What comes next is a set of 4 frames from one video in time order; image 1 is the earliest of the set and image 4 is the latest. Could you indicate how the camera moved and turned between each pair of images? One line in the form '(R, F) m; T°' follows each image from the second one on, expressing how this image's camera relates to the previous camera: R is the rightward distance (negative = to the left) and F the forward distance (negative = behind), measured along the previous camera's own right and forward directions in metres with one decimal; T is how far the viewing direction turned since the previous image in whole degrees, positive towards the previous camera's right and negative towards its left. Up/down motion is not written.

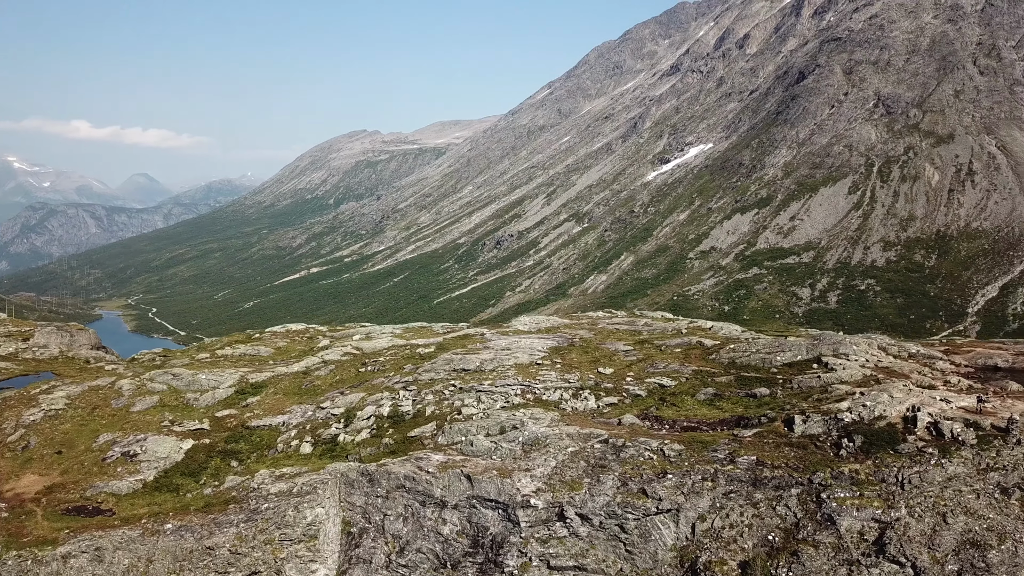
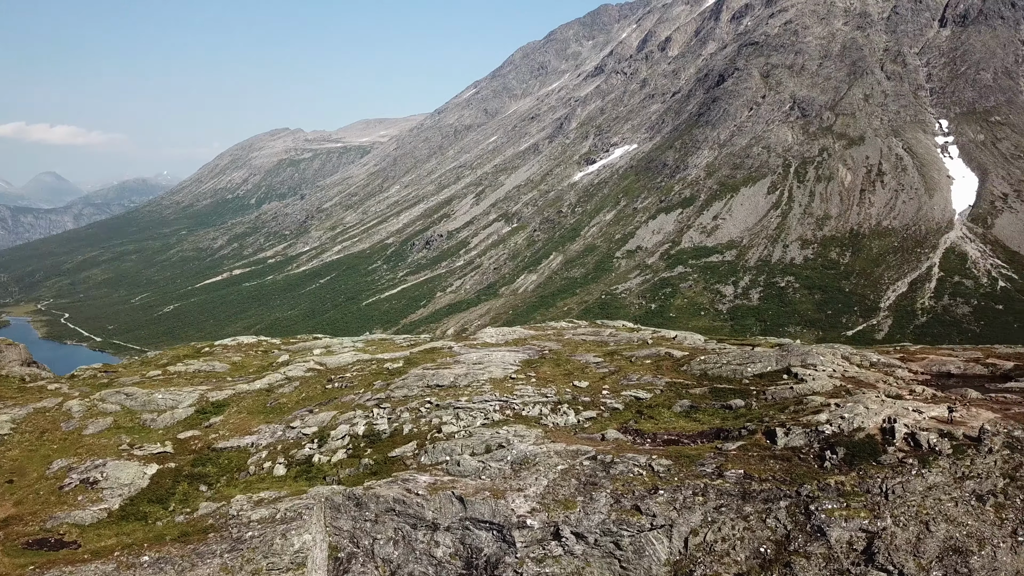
(-2.0, 0.0) m; +5°
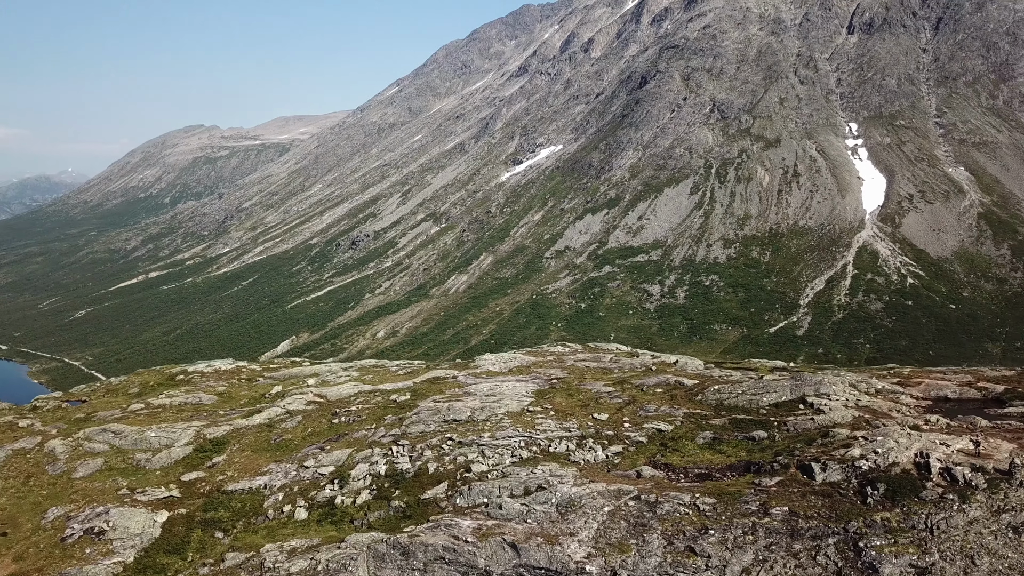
(-3.9, +0.2) m; +5°
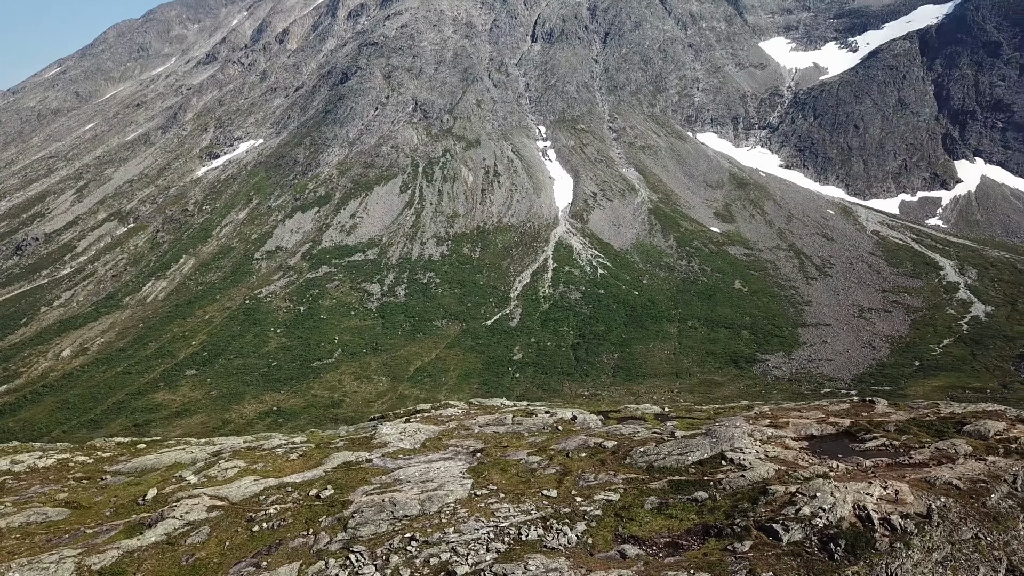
(-9.7, +2.1) m; +21°
